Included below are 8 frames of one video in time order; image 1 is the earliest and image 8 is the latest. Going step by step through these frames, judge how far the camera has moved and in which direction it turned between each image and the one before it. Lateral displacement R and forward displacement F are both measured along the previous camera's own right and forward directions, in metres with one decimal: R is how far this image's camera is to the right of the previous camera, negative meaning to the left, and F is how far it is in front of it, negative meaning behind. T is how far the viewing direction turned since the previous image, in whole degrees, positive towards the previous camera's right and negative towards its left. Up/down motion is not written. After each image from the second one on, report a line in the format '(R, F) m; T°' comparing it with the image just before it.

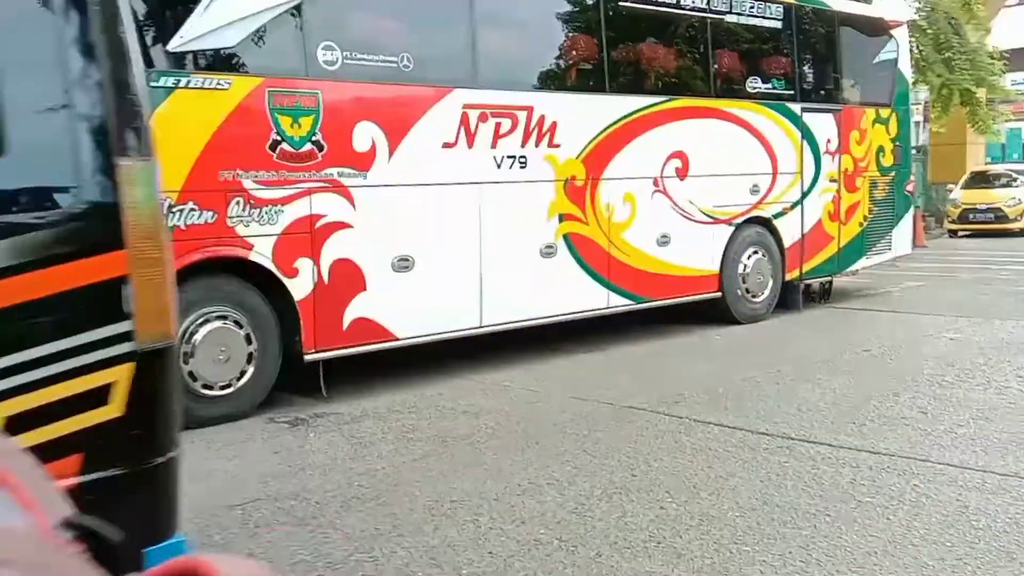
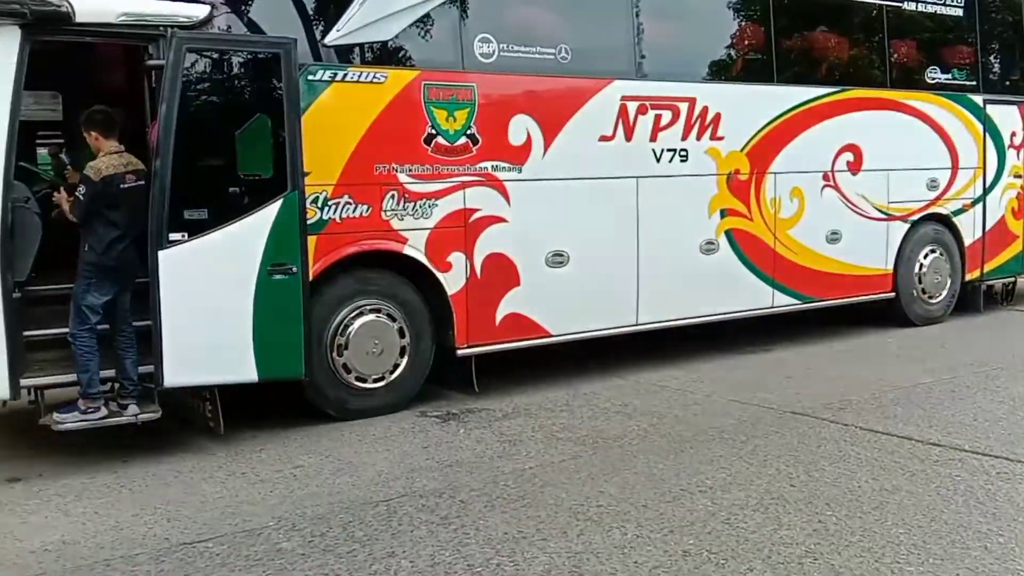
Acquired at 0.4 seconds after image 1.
(0.0, +0.2) m; -9°
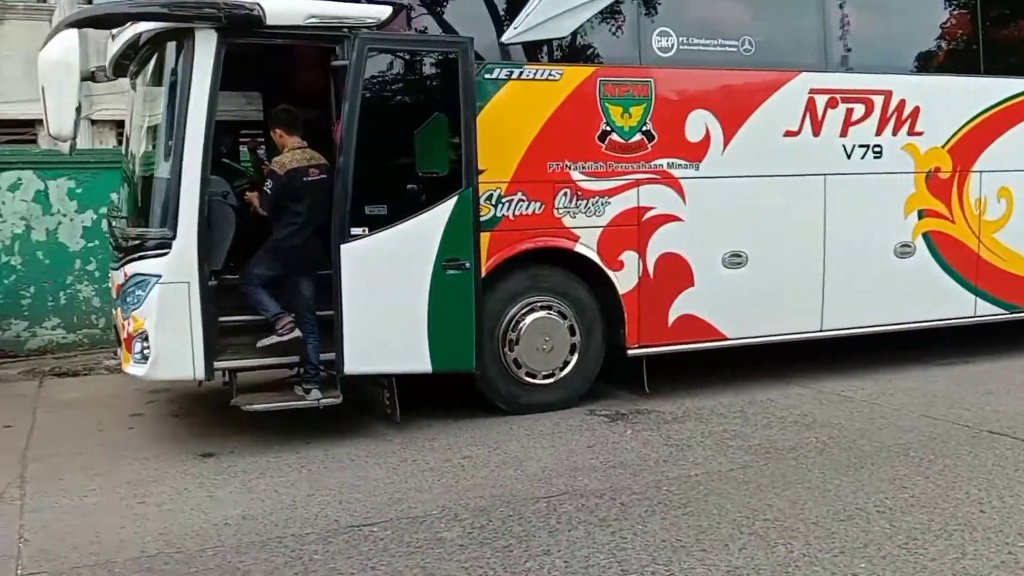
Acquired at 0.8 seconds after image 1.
(+0.1, 0.0) m; -11°
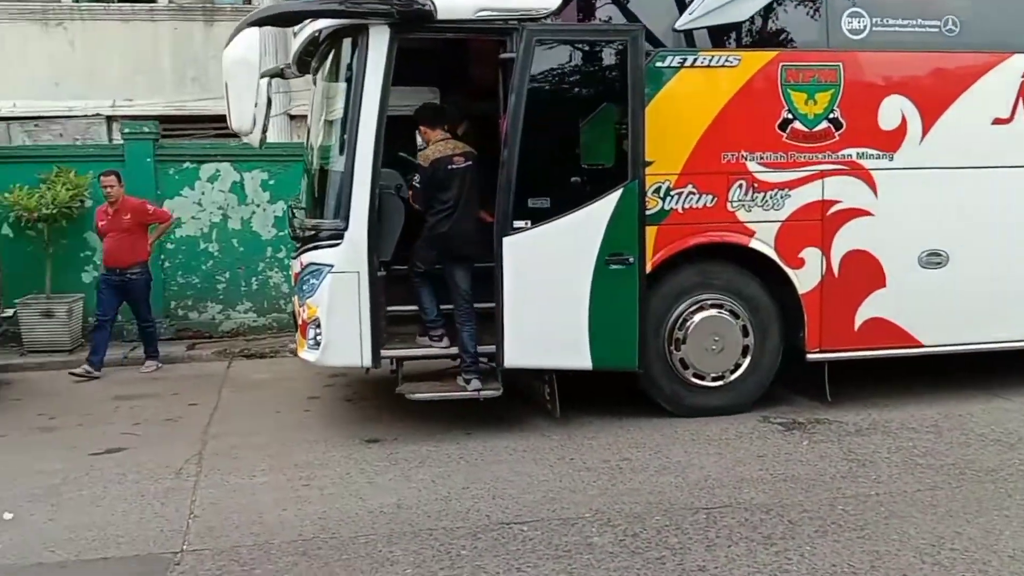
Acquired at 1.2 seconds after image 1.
(+0.1, +0.2) m; -11°
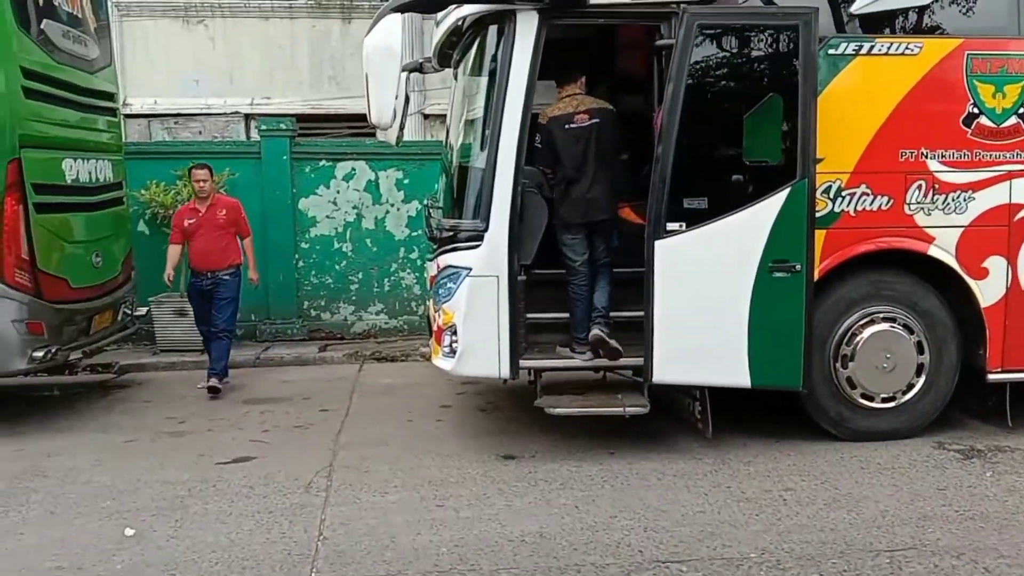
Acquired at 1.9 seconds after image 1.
(-0.1, +0.4) m; -7°
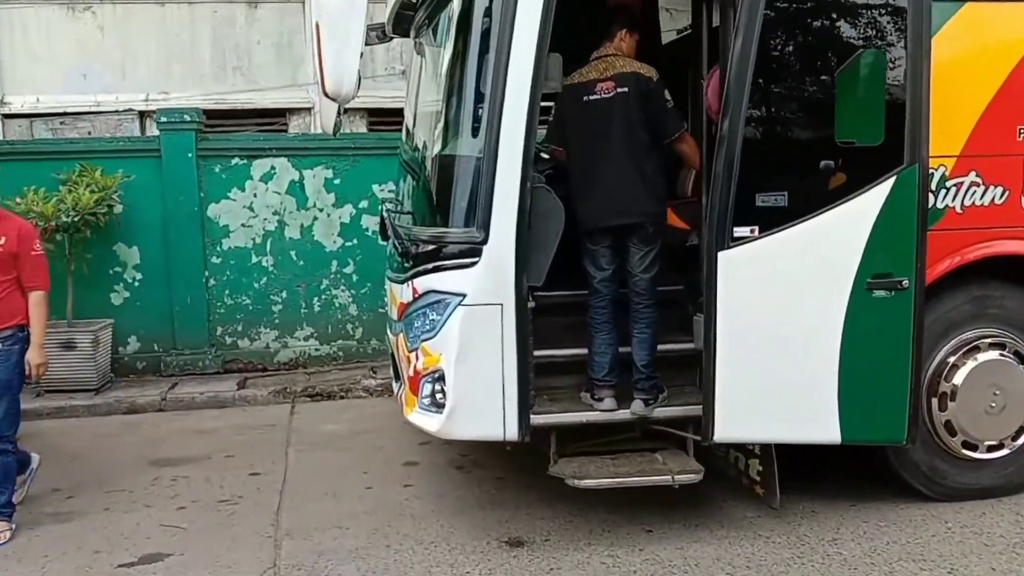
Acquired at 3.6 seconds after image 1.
(-0.4, +1.4) m; +5°
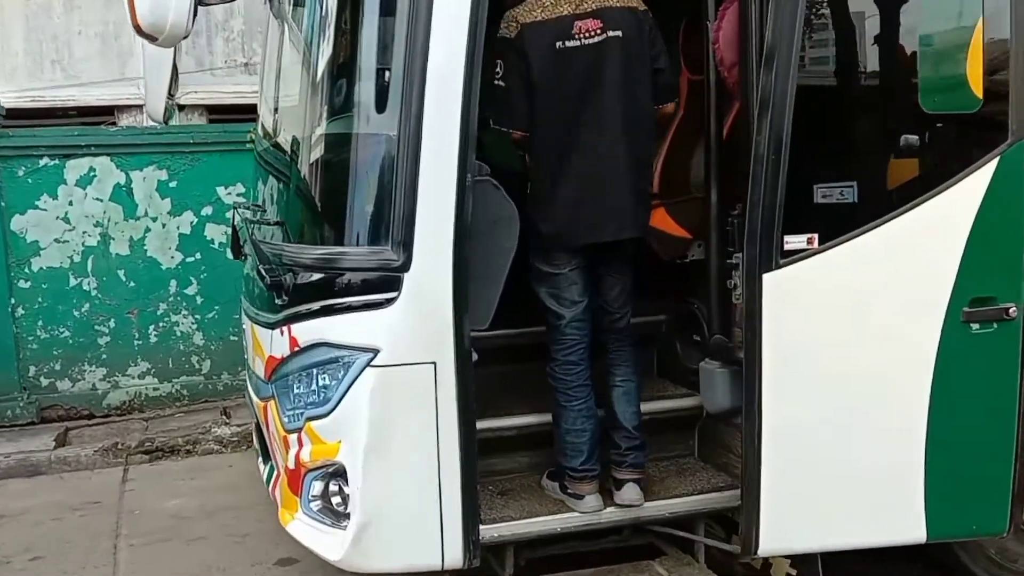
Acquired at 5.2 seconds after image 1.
(-0.2, +1.4) m; +8°
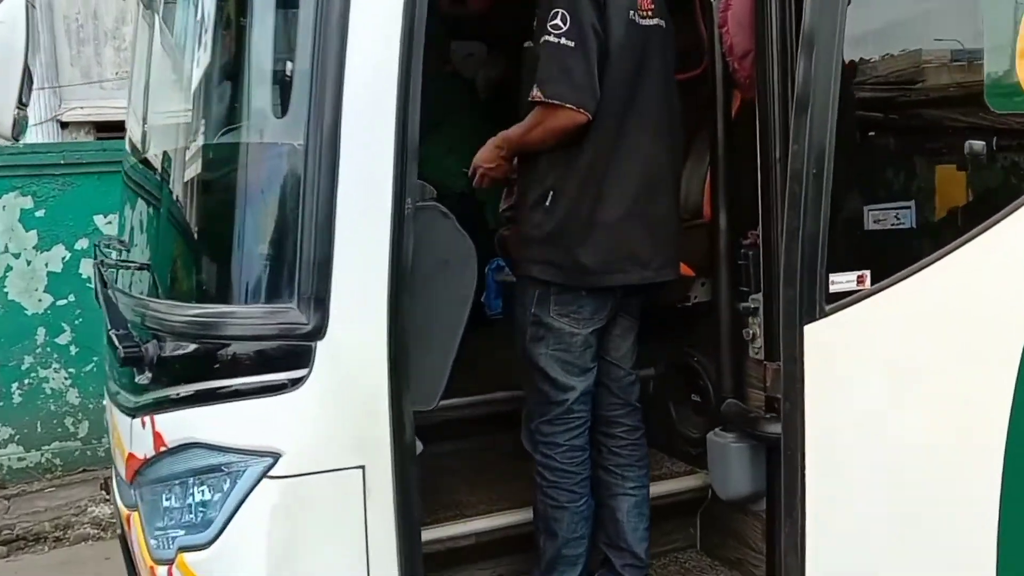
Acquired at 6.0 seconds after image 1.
(-0.1, +0.7) m; +5°
